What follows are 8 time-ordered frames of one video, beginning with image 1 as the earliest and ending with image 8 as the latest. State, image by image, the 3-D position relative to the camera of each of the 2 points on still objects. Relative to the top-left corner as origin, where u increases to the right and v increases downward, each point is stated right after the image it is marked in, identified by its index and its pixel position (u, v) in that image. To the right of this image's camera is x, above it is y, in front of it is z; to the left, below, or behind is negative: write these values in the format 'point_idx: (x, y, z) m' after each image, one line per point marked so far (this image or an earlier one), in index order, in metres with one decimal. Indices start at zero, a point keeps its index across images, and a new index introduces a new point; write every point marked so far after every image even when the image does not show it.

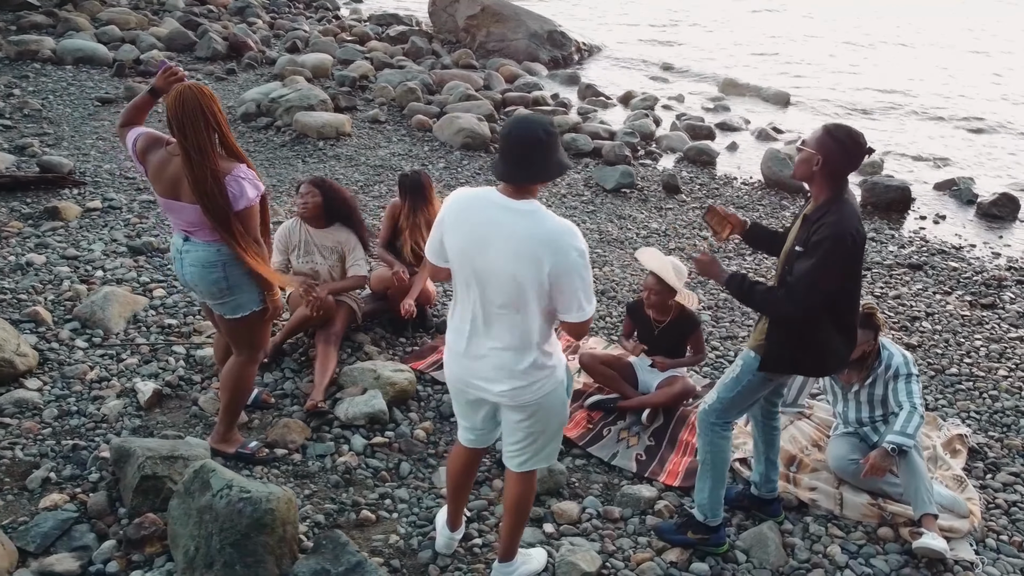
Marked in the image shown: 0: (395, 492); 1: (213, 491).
0: (-0.6, -1.1, +4.3) m
1: (-1.3, -0.9, +3.5) m
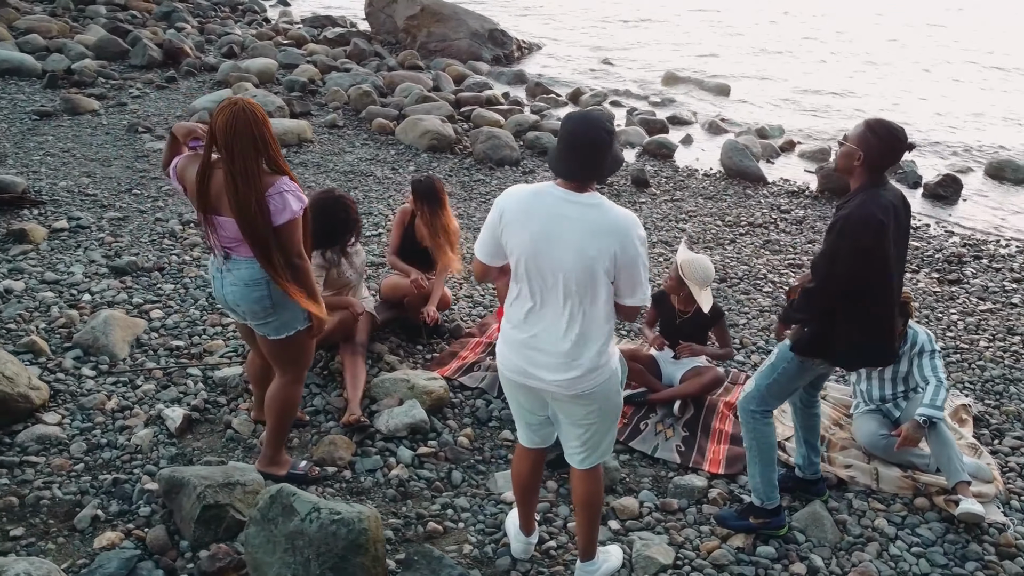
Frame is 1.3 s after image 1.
0: (-0.3, -1.1, +4.3) m
1: (-0.9, -1.0, +3.4) m
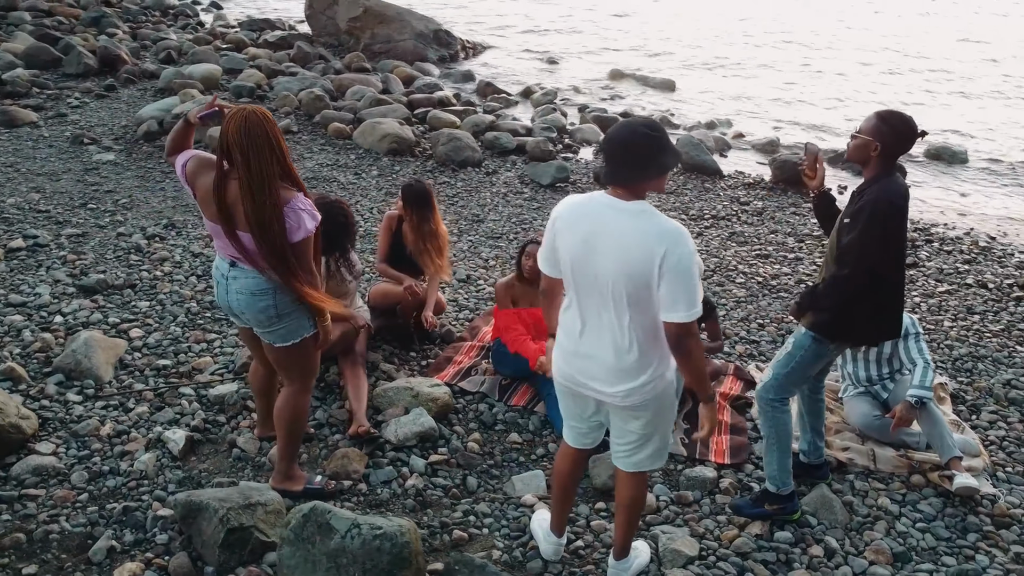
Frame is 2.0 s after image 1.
0: (-0.2, -1.2, +4.3) m
1: (-0.7, -1.0, +3.3) m
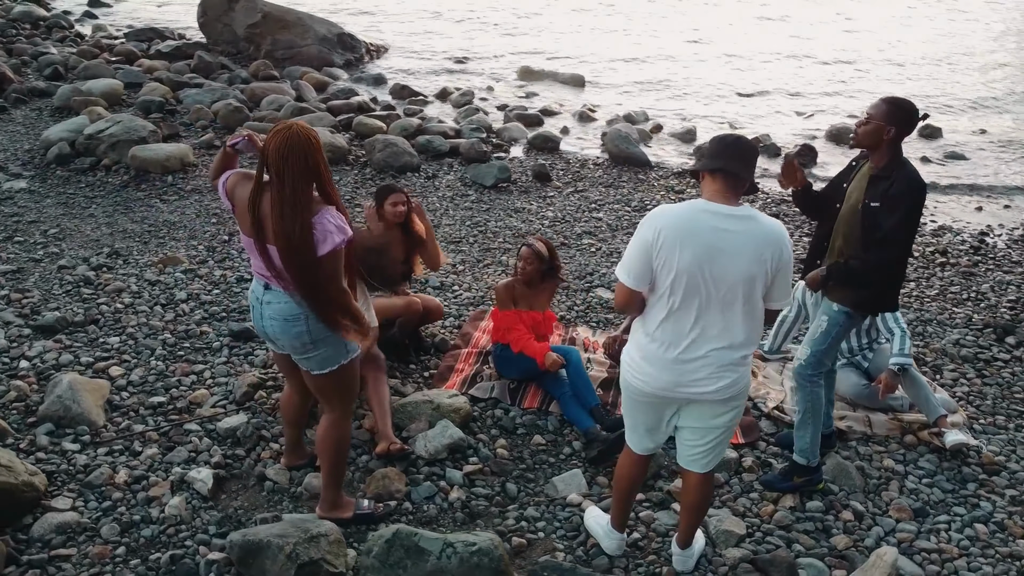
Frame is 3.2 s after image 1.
0: (+0.1, -1.2, +4.3) m
1: (-0.3, -1.1, +3.3) m
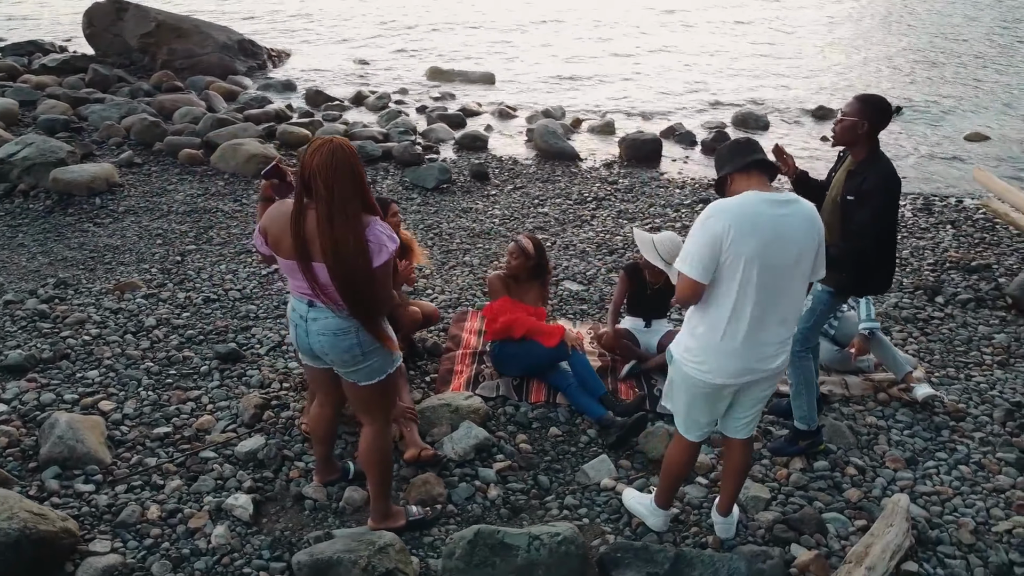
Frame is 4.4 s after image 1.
0: (+0.3, -1.2, +4.5) m
1: (0.0, -1.1, +3.4) m
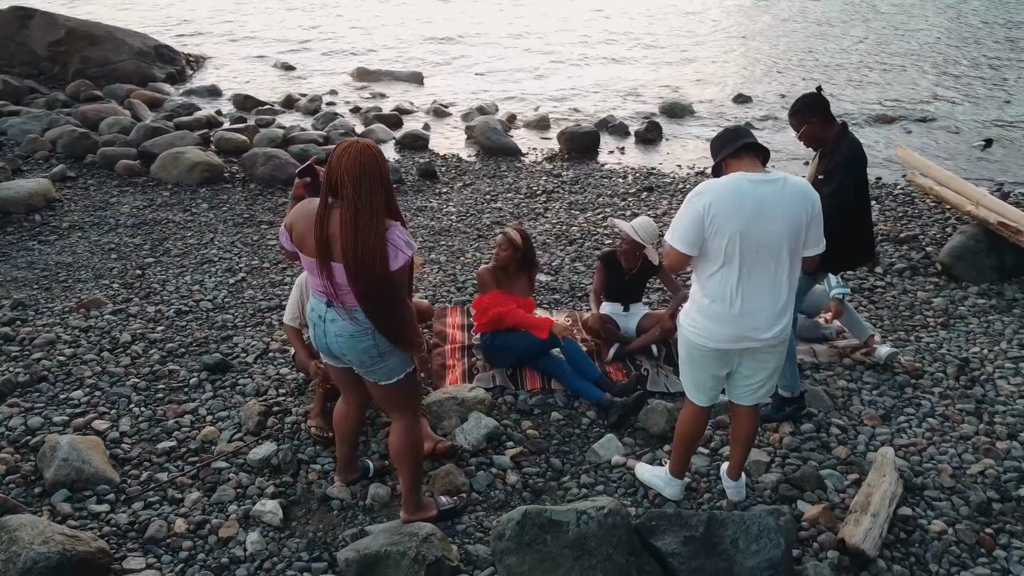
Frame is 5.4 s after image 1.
0: (+0.4, -1.1, +4.7) m
1: (+0.3, -1.0, +3.6) m
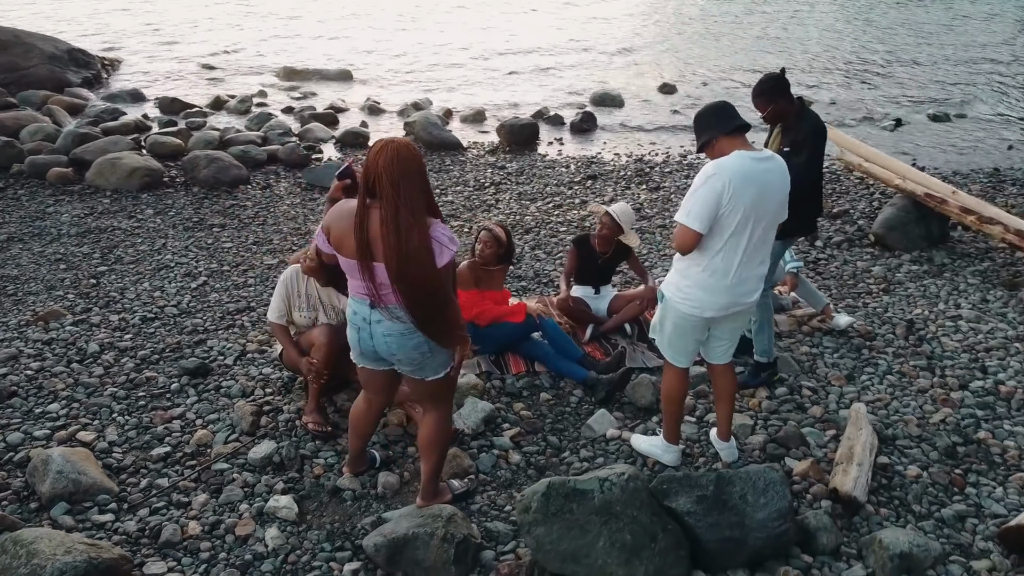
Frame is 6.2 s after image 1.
0: (+0.4, -1.0, +4.8) m
1: (+0.4, -0.9, +3.7) m
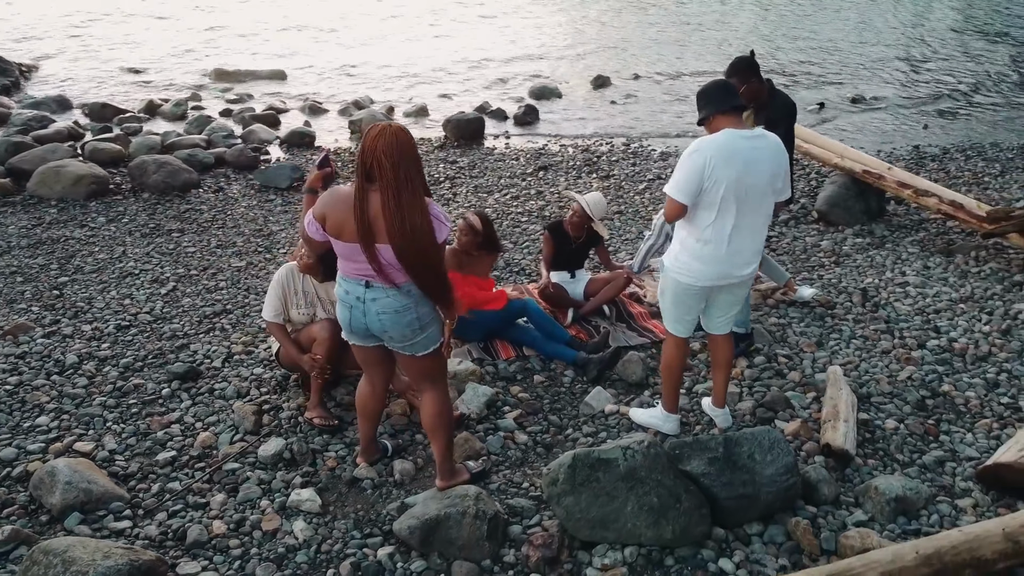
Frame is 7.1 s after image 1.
0: (+0.4, -0.9, +5.0) m
1: (+0.5, -0.8, +3.9) m
